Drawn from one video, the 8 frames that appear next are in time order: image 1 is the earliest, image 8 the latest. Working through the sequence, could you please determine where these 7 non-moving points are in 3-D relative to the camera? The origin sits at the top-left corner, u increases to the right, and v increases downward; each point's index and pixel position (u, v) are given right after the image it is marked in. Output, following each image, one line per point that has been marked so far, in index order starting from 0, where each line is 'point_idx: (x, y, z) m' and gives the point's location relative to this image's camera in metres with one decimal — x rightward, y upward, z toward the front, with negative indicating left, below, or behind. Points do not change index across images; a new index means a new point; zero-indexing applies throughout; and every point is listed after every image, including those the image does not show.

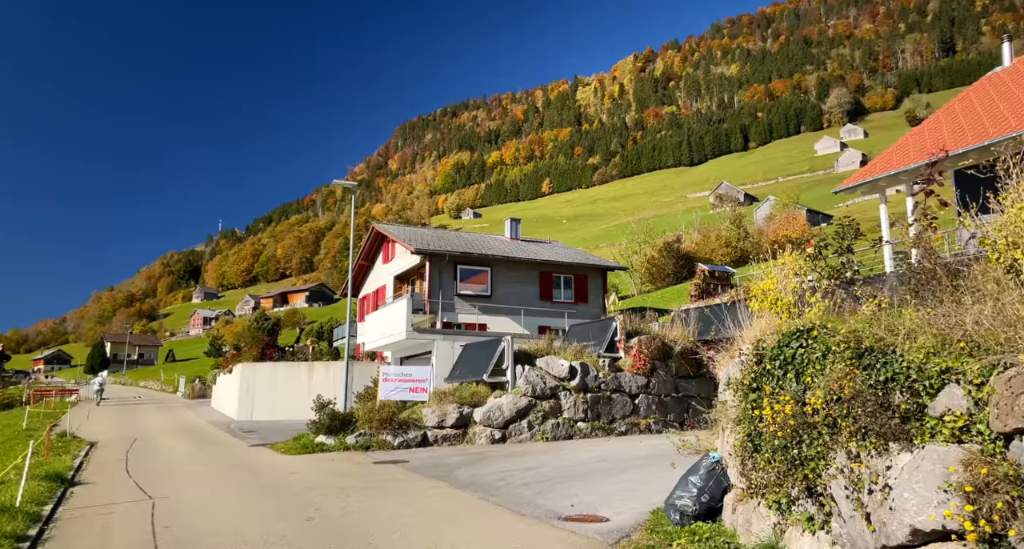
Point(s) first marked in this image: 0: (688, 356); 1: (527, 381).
0: (+4.9, -2.3, +19.2) m
1: (+0.4, -2.6, +17.0) m
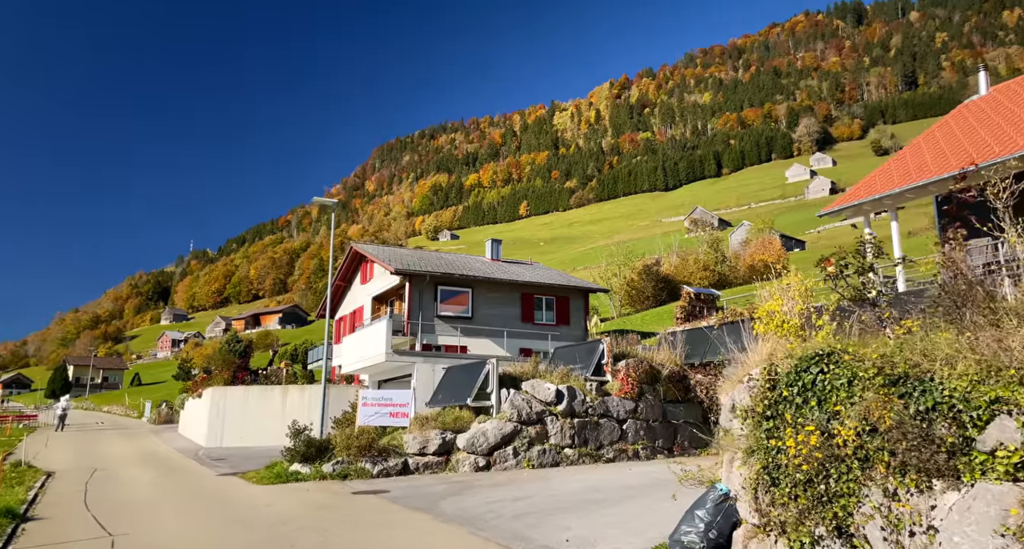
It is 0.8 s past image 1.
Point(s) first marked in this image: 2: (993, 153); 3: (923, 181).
0: (+4.4, -2.9, +18.8) m
1: (0.0, -3.1, +16.5) m
2: (+12.5, +3.0, +17.4) m
3: (+11.2, +2.5, +18.8) m
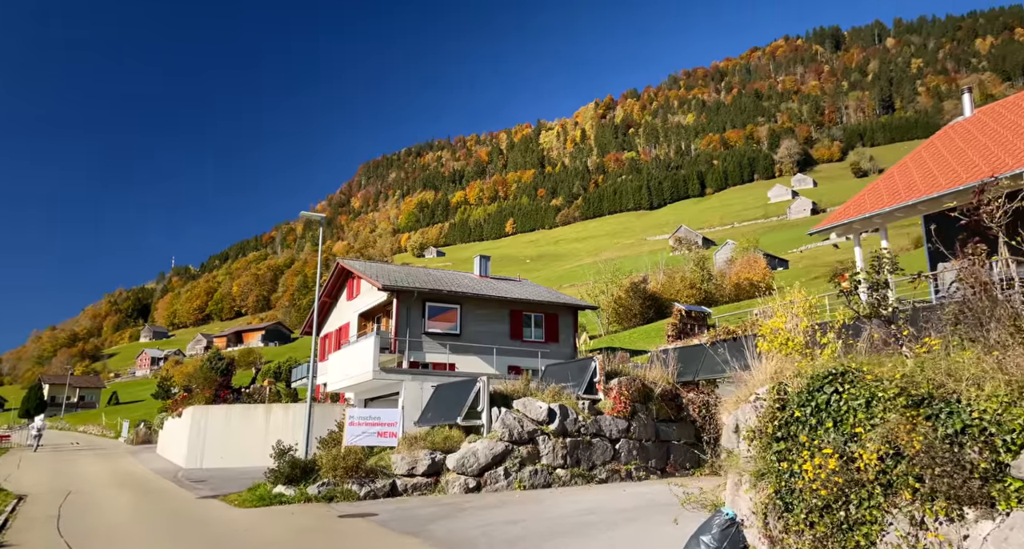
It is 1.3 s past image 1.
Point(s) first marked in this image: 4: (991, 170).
0: (+4.2, -3.4, +18.5) m
1: (-0.2, -3.5, +16.1) m
2: (+12.3, +2.6, +17.4) m
3: (+10.9, +2.0, +18.9) m
4: (+12.4, +2.7, +17.6) m
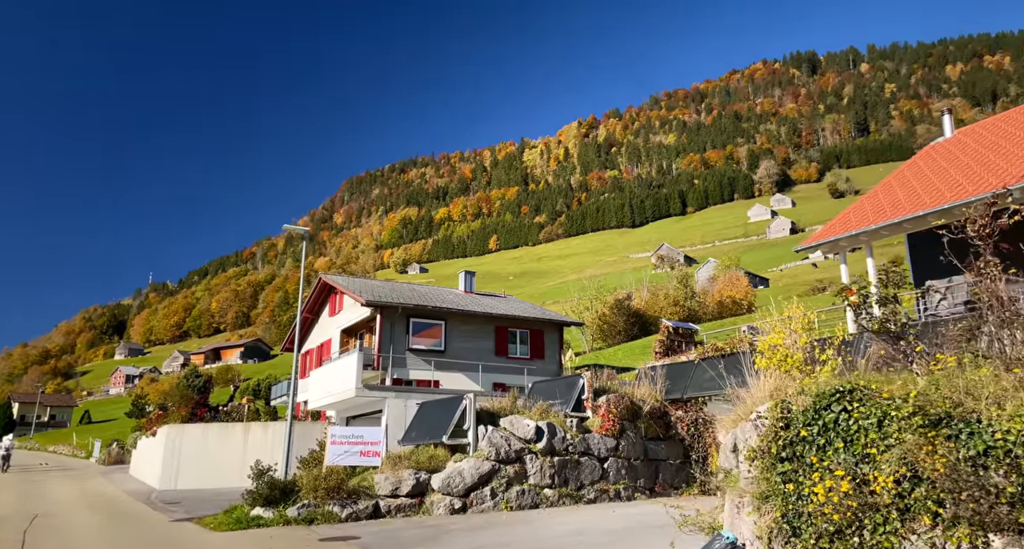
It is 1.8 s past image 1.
0: (+3.8, -3.8, +18.2) m
1: (-0.5, -3.8, +15.7) m
2: (+11.9, +2.1, +17.5) m
3: (+10.6, +1.5, +18.9) m
4: (+12.1, +2.2, +17.7) m
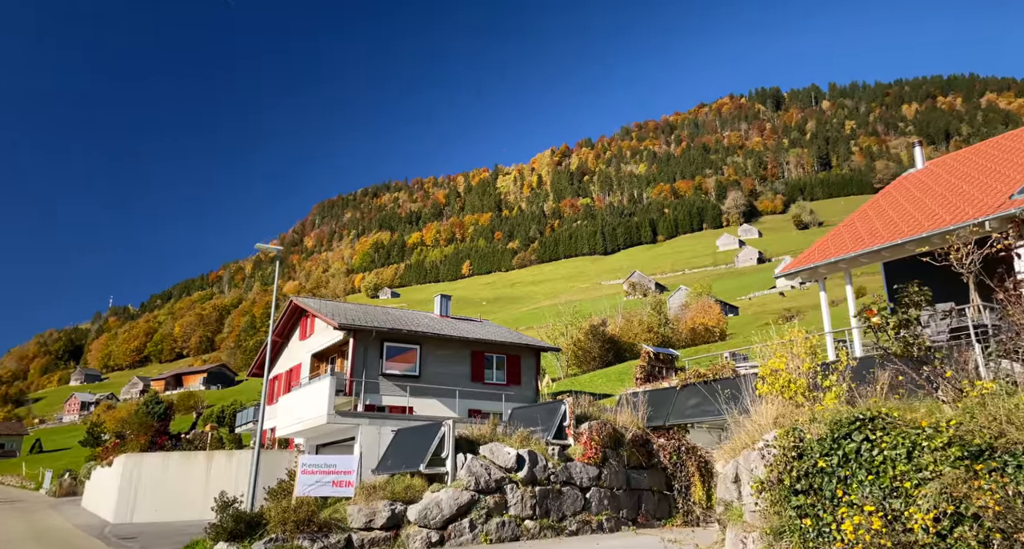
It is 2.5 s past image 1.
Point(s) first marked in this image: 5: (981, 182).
0: (+3.3, -4.4, +17.8) m
1: (-0.9, -4.3, +15.0) m
2: (+11.5, +1.4, +17.6) m
3: (+10.0, +0.8, +18.9) m
4: (+11.6, +1.5, +17.8) m
5: (+13.2, +2.6, +18.7) m
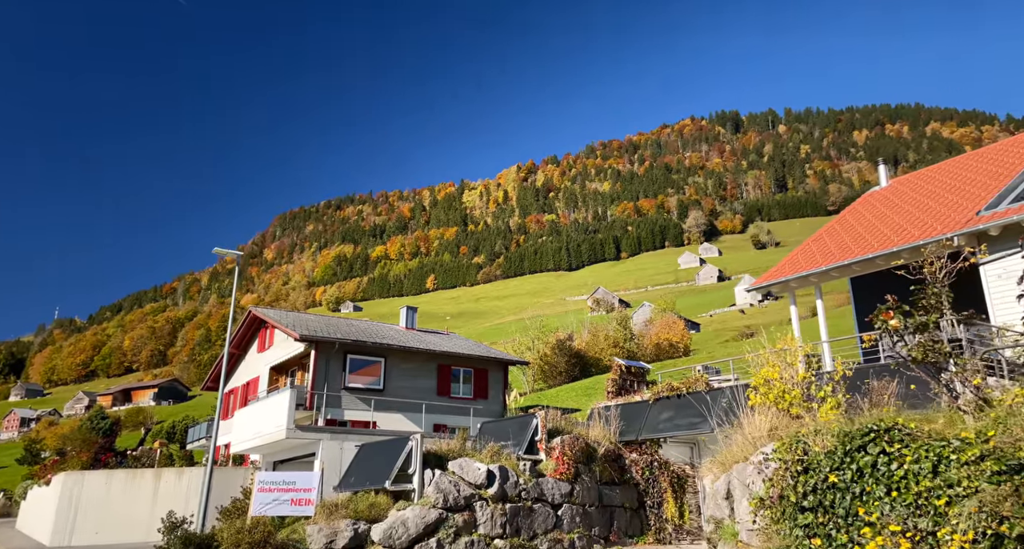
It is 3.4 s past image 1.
0: (+2.5, -4.7, +17.3) m
1: (-1.6, -4.5, +14.3) m
2: (+10.7, +1.1, +17.7) m
3: (+9.2, +0.4, +18.9) m
4: (+10.9, +1.2, +17.9) m
5: (+12.4, +2.2, +18.9) m
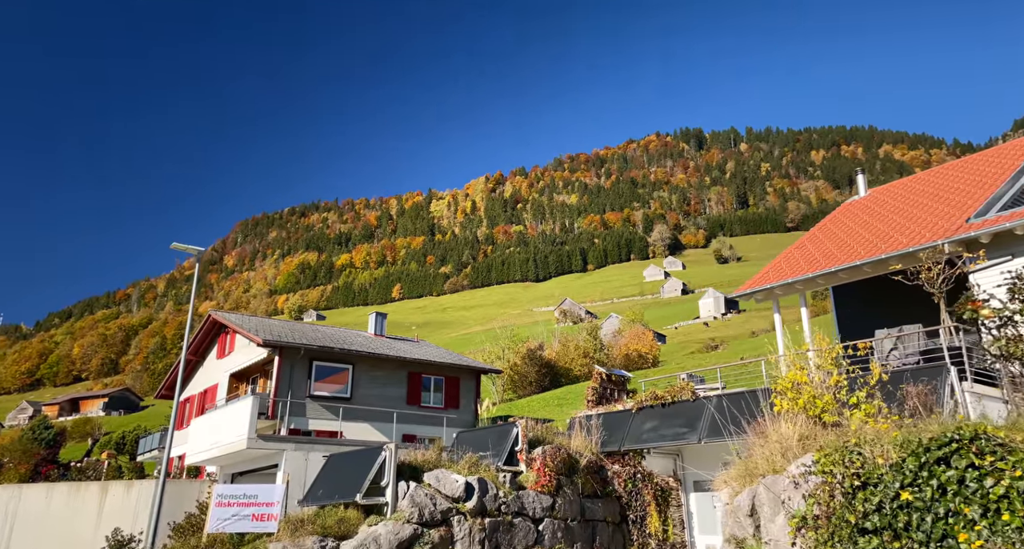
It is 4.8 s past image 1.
0: (+1.9, -4.8, +16.5) m
1: (-2.0, -4.4, +13.4) m
2: (+10.2, +0.9, +17.4) m
3: (+8.7, +0.2, +18.5) m
4: (+10.4, +1.0, +17.7) m
5: (+11.9, +2.0, +18.7) m
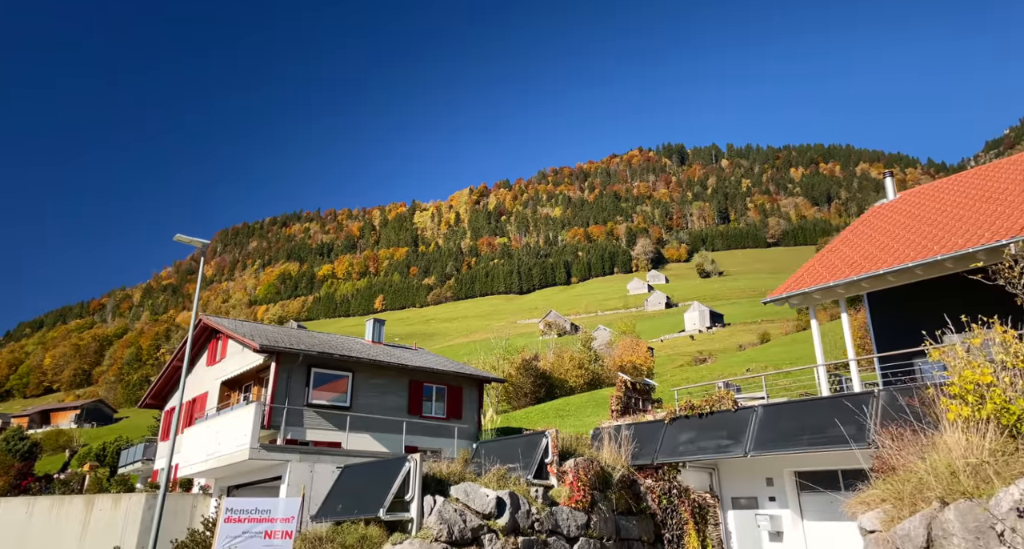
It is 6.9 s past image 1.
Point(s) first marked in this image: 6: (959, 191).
0: (+2.6, -4.7, +15.3) m
1: (-1.3, -4.3, +12.1) m
2: (+10.9, +0.8, +16.5) m
3: (+9.3, +0.2, +17.6) m
4: (+11.0, +0.9, +16.7) m
5: (+12.5, +1.9, +17.8) m
6: (+12.7, +2.1, +20.9) m
